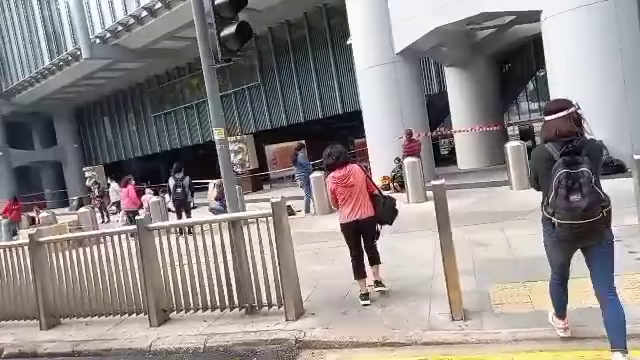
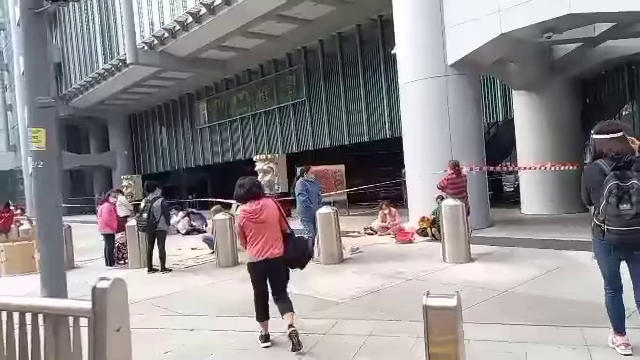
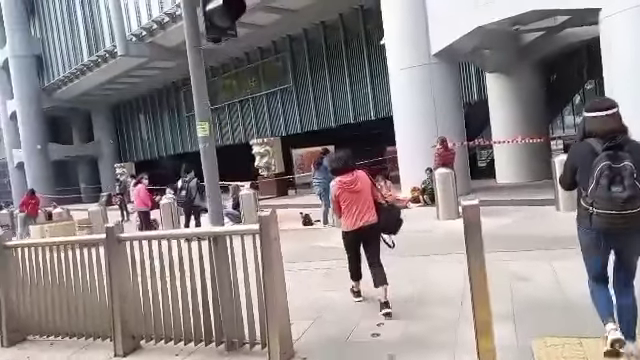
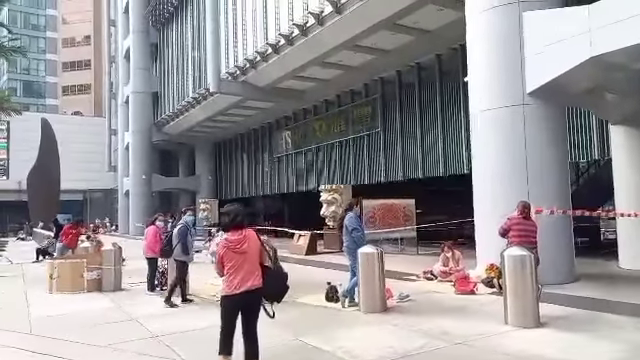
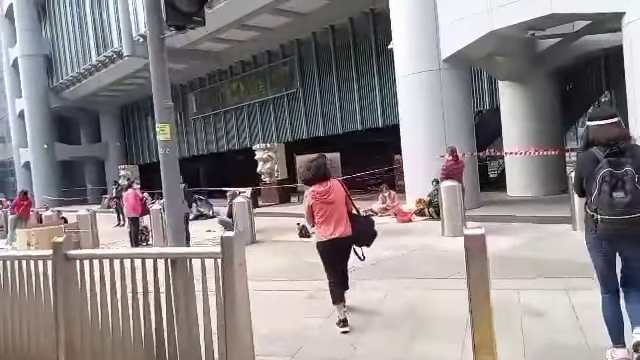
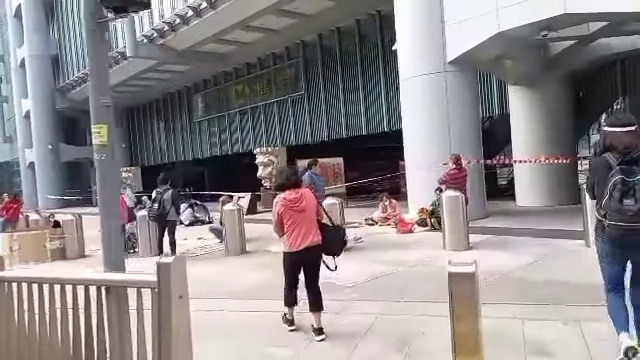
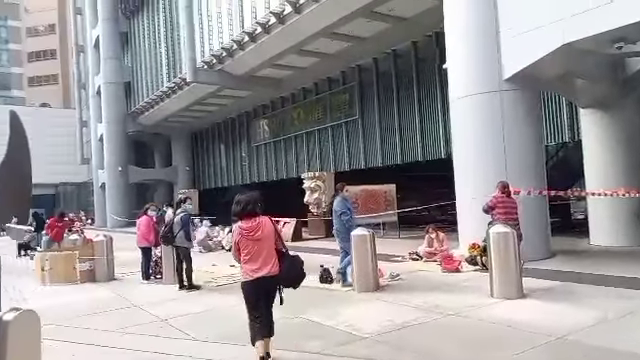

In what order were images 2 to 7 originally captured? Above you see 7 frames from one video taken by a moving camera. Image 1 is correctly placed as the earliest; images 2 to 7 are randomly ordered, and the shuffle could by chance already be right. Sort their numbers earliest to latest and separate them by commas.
3, 5, 6, 2, 7, 4
